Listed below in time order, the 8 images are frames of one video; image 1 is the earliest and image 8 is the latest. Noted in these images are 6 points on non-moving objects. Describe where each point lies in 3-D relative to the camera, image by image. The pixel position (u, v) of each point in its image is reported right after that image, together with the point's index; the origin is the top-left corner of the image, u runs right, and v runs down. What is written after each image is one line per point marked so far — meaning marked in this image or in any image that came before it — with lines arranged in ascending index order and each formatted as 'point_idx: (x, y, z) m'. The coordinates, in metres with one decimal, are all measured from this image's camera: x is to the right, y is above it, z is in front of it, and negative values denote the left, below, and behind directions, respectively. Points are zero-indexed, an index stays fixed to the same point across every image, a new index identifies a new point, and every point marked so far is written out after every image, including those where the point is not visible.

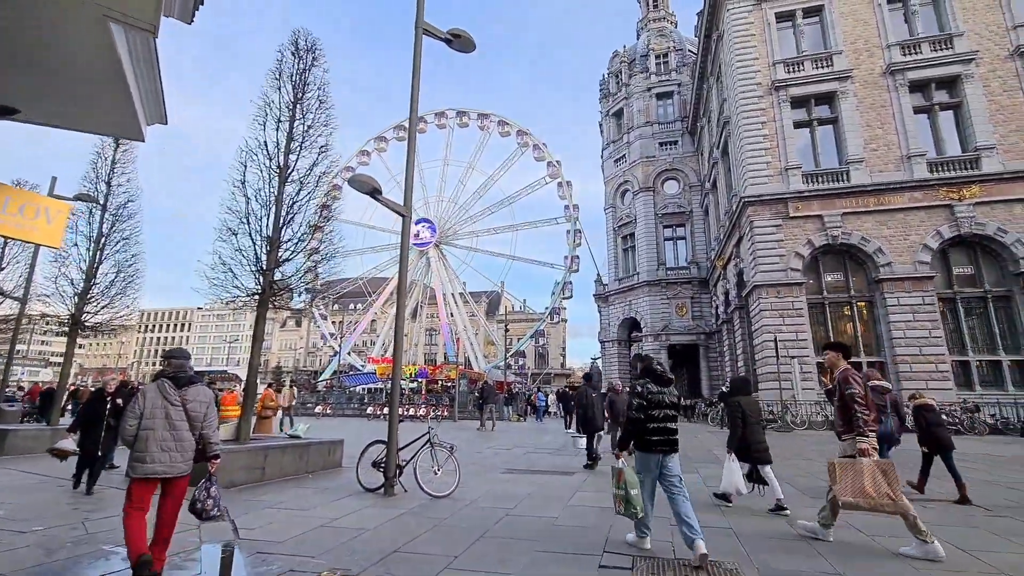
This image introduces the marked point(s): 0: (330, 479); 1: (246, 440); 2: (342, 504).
0: (-2.9, -3.1, +8.5) m
1: (-4.6, -2.6, +9.2) m
2: (-2.1, -2.7, +6.7) m
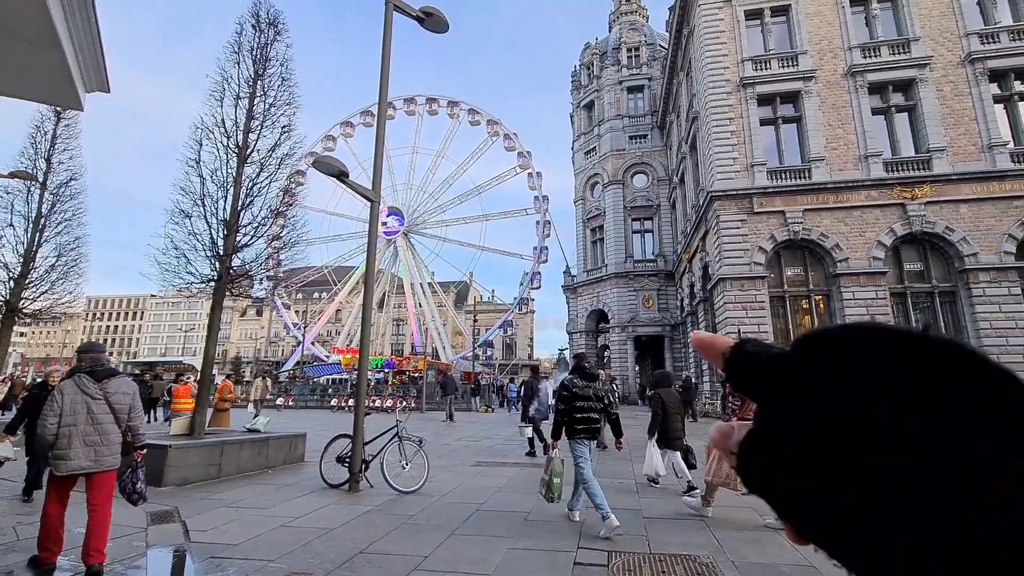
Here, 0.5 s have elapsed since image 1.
0: (-3.4, -2.9, +8.2) m
1: (-5.1, -2.4, +8.8) m
2: (-2.5, -2.6, +6.4) m
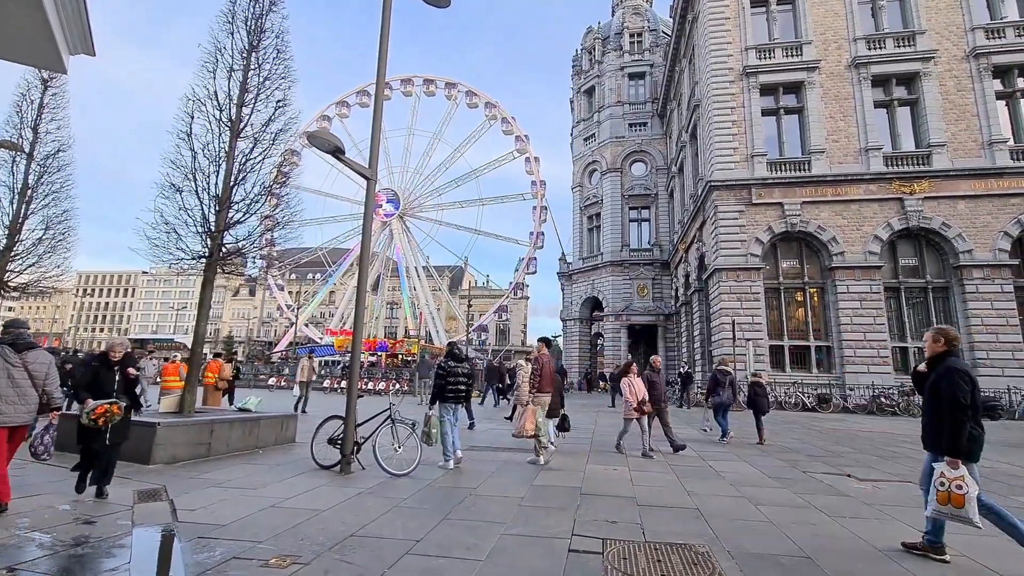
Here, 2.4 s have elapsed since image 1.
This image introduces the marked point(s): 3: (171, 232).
0: (-3.5, -2.6, +8.2) m
1: (-5.2, -2.0, +8.6) m
2: (-2.6, -2.3, +6.3) m
3: (-5.8, +1.0, +9.0) m
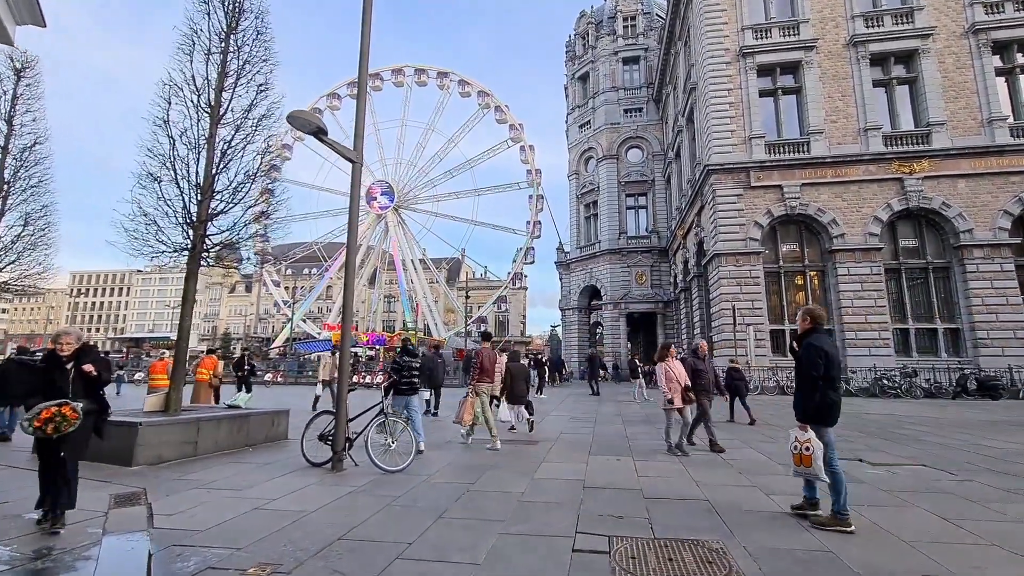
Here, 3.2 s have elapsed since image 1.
0: (-3.5, -2.4, +7.9) m
1: (-5.2, -1.9, +8.3) m
2: (-2.6, -2.2, +6.0) m
3: (-5.9, +1.1, +8.7) m
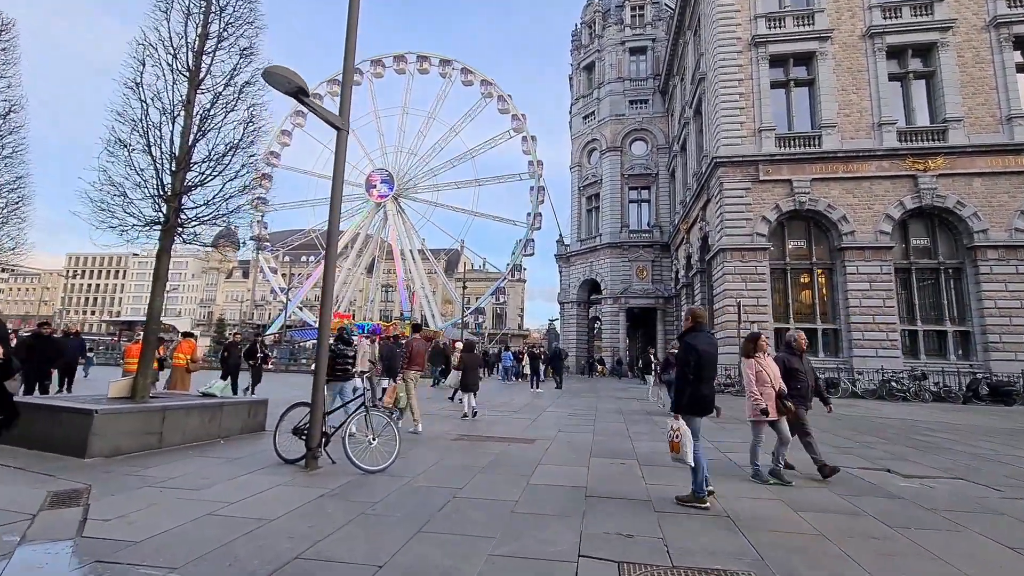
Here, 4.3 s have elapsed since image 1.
0: (-3.6, -2.1, +7.2) m
1: (-5.3, -1.6, +7.7) m
2: (-2.7, -1.9, +5.4) m
3: (-5.9, +1.4, +8.0) m
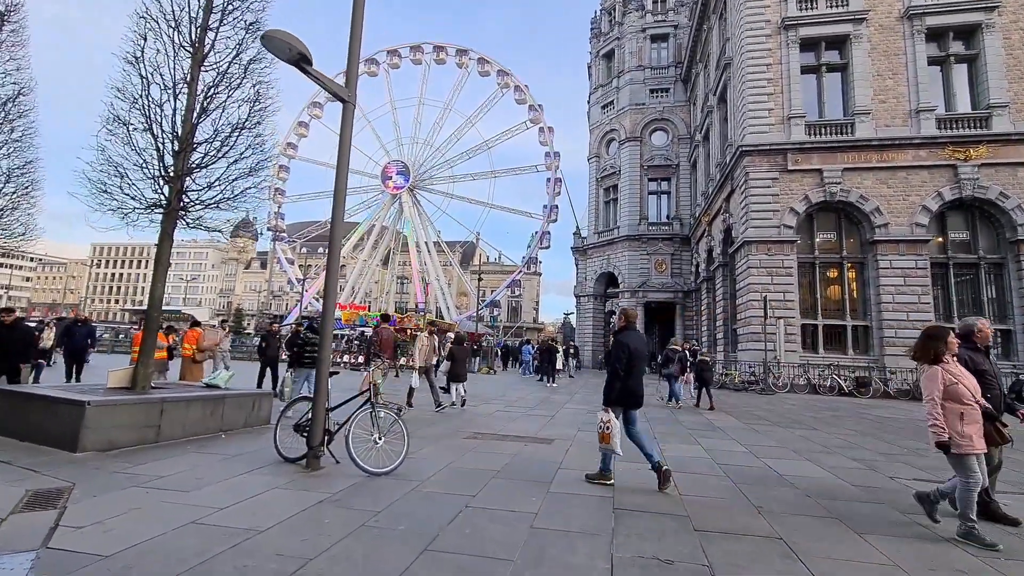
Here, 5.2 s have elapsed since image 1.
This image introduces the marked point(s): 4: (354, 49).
0: (-3.4, -2.0, +6.8) m
1: (-5.1, -1.4, +7.3) m
2: (-2.5, -1.8, +5.0) m
3: (-5.6, +1.6, +7.6) m
4: (-2.0, +3.0, +6.7) m
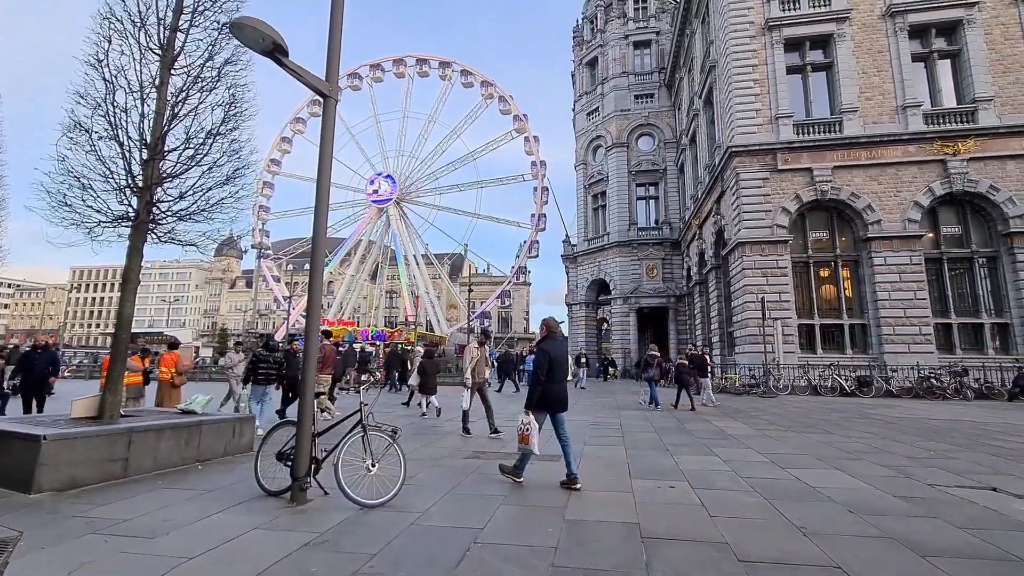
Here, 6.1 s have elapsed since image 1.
0: (-3.3, -2.1, +6.2) m
1: (-5.0, -1.6, +6.7) m
2: (-2.4, -1.9, +4.4) m
3: (-5.7, +1.4, +7.0) m
4: (-2.1, +2.9, +6.2) m
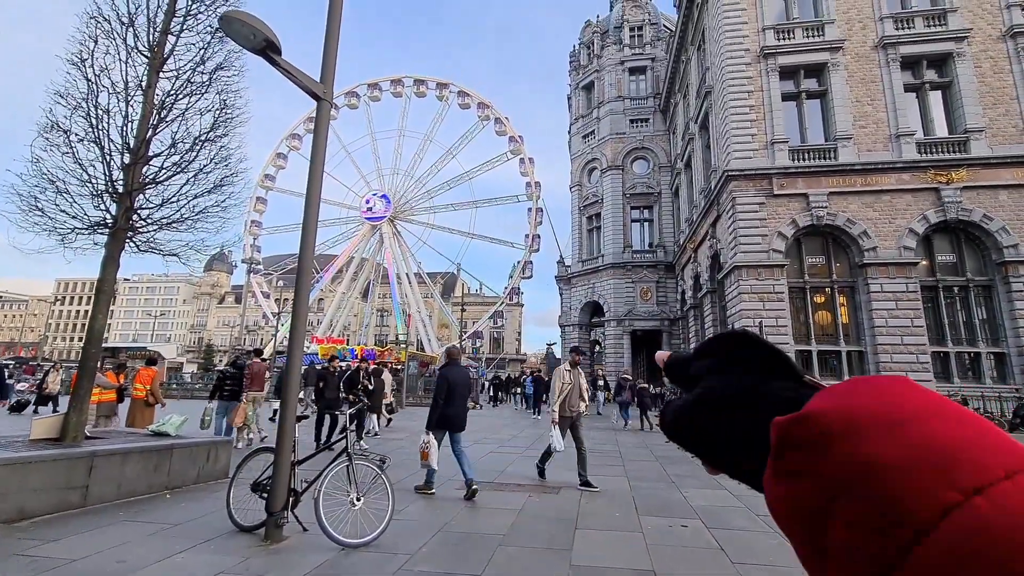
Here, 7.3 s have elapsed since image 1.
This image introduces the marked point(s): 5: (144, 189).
0: (-3.4, -2.3, +5.7) m
1: (-5.1, -1.8, +6.2) m
2: (-2.4, -2.0, +3.9) m
3: (-5.6, +1.2, +6.6) m
4: (-2.0, +2.7, +5.9) m
5: (-5.0, +1.3, +7.2) m
